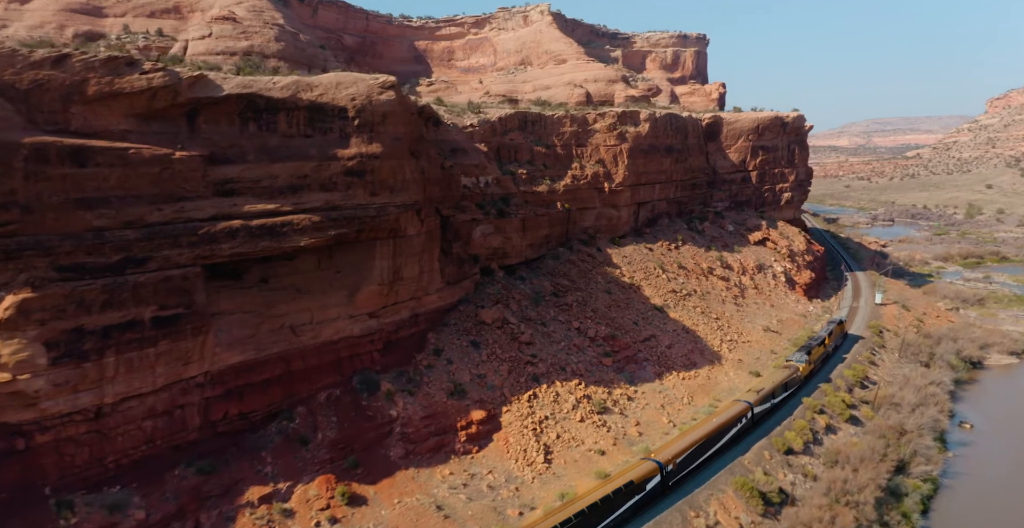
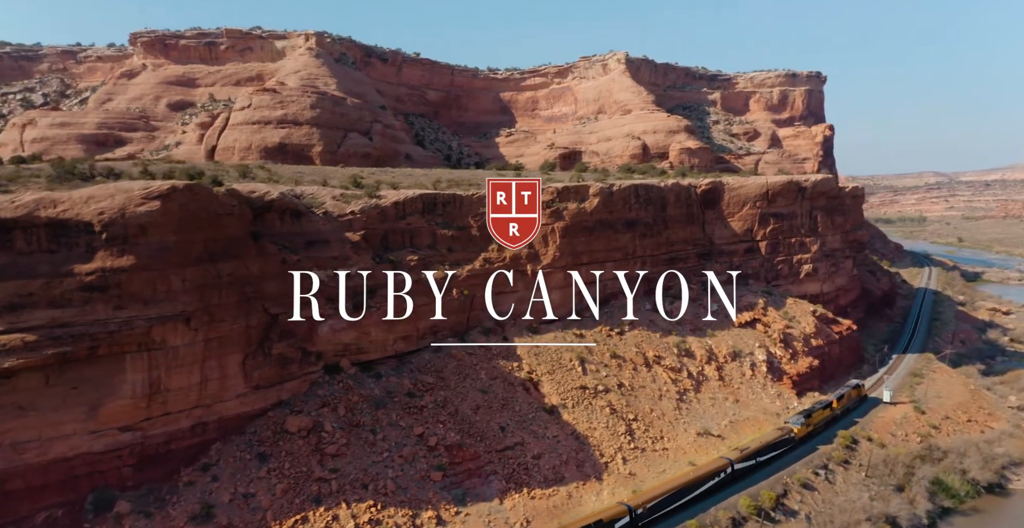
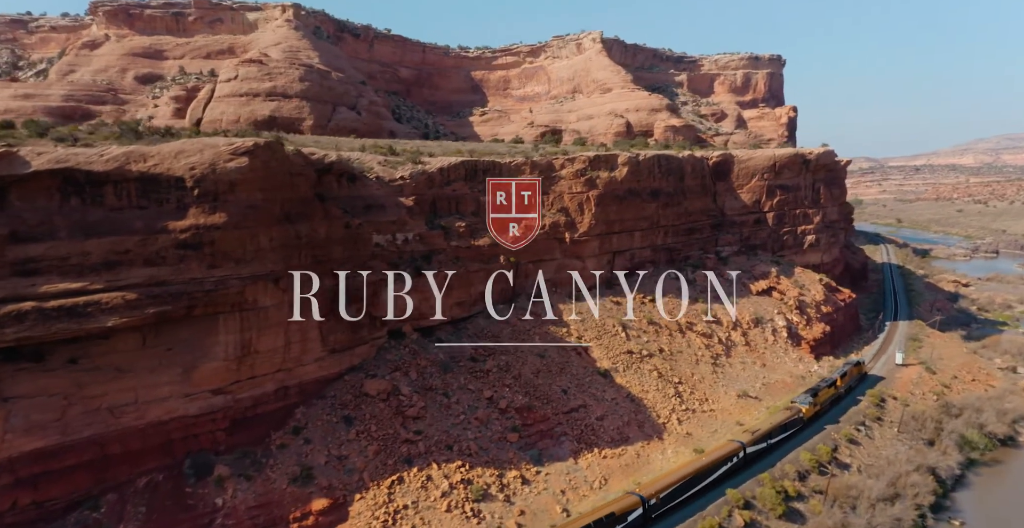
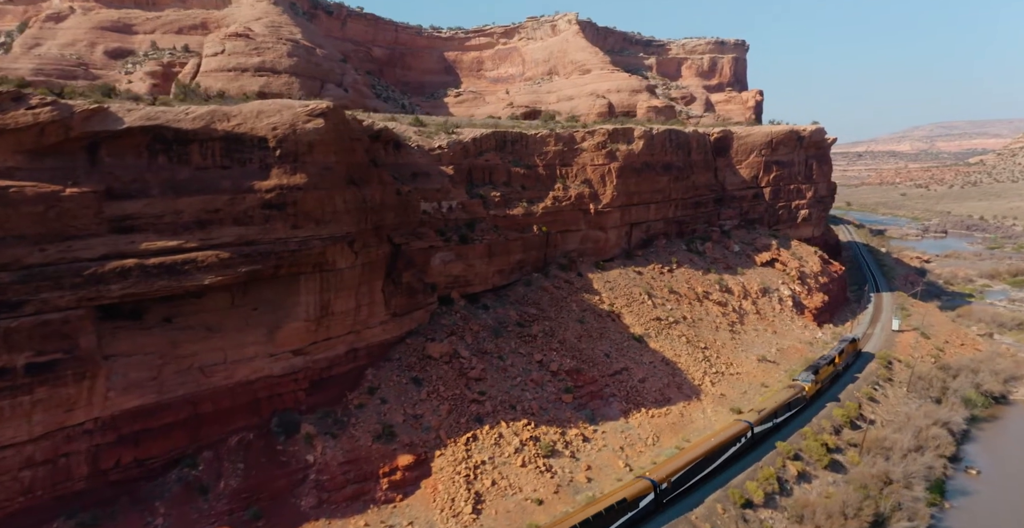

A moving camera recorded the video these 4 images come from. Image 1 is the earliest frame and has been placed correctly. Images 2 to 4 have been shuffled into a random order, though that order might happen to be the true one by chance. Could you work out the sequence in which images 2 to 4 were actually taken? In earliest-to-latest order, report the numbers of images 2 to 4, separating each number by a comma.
4, 3, 2
